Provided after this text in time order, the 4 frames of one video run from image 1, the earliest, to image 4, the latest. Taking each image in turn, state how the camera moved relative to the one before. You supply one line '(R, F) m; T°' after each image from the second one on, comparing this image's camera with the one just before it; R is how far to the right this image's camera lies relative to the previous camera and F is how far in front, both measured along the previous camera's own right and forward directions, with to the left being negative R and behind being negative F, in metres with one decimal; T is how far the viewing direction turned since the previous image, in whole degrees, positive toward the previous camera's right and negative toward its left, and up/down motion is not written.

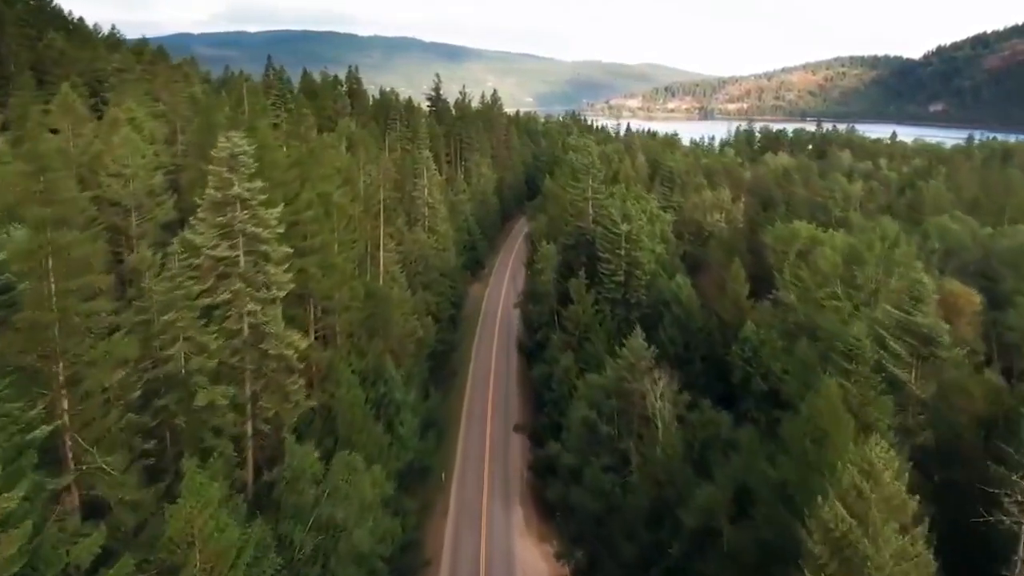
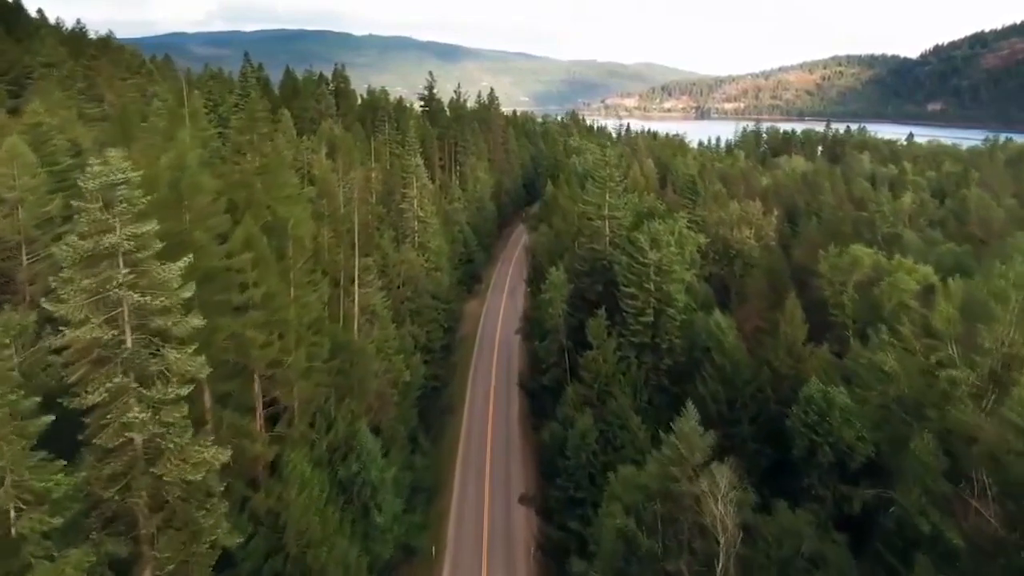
(-0.5, +8.5) m; 0°
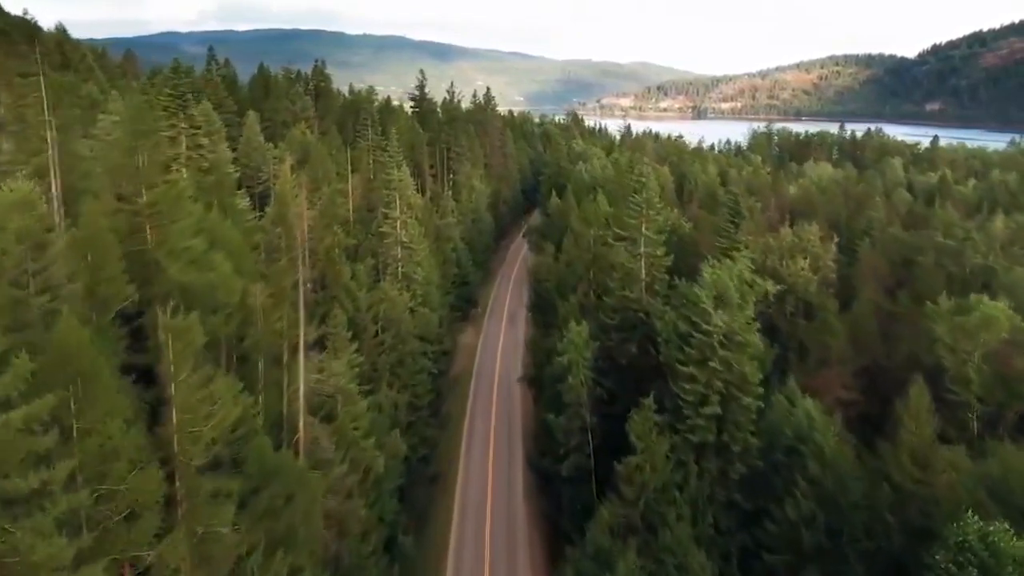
(-0.6, +11.0) m; 0°
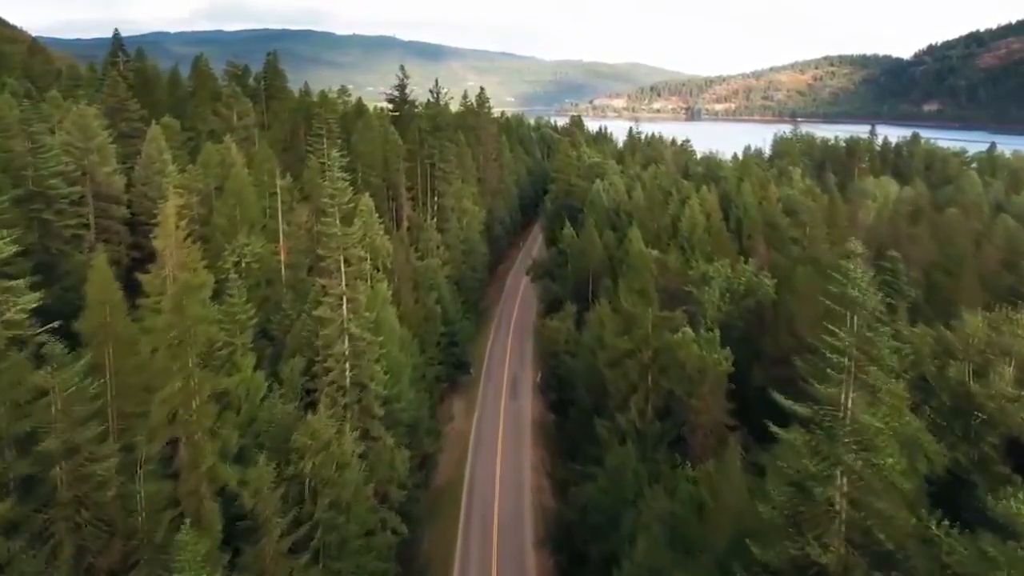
(-1.1, +20.0) m; +1°
